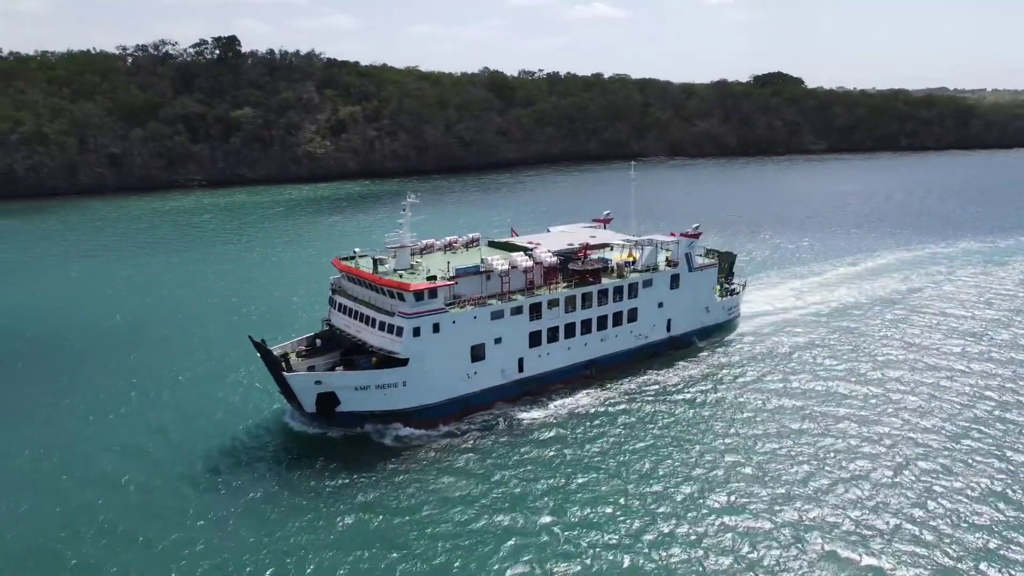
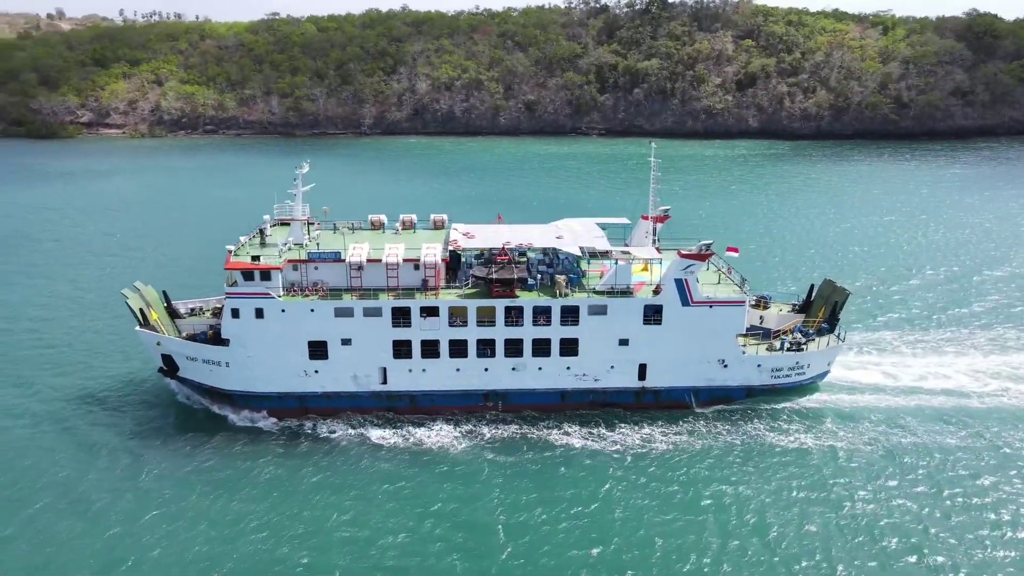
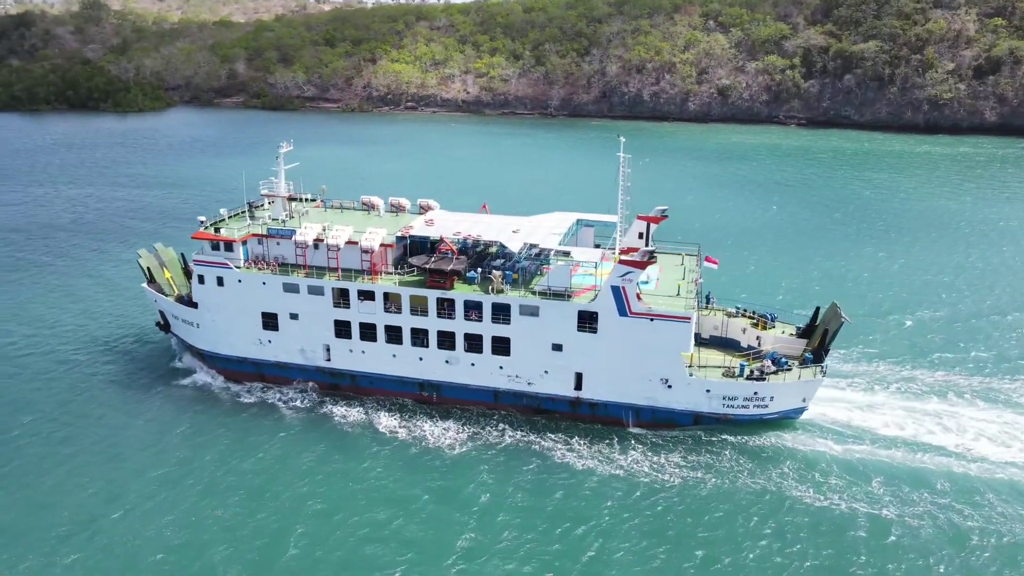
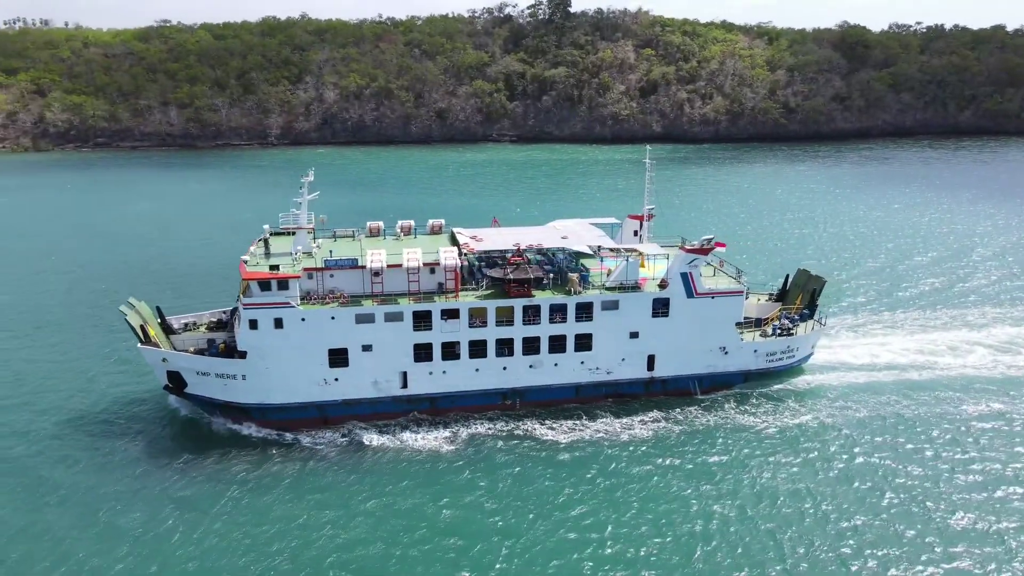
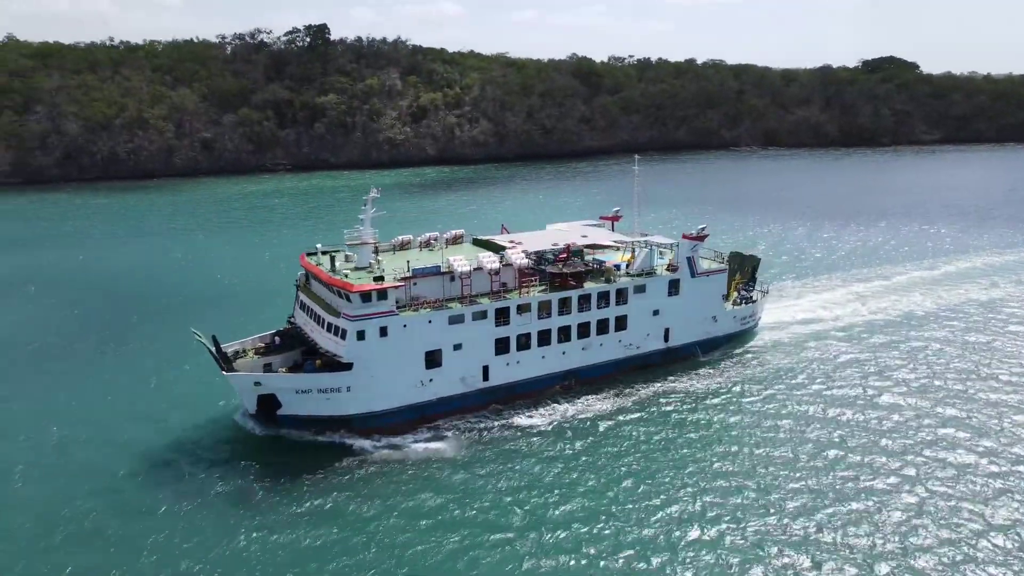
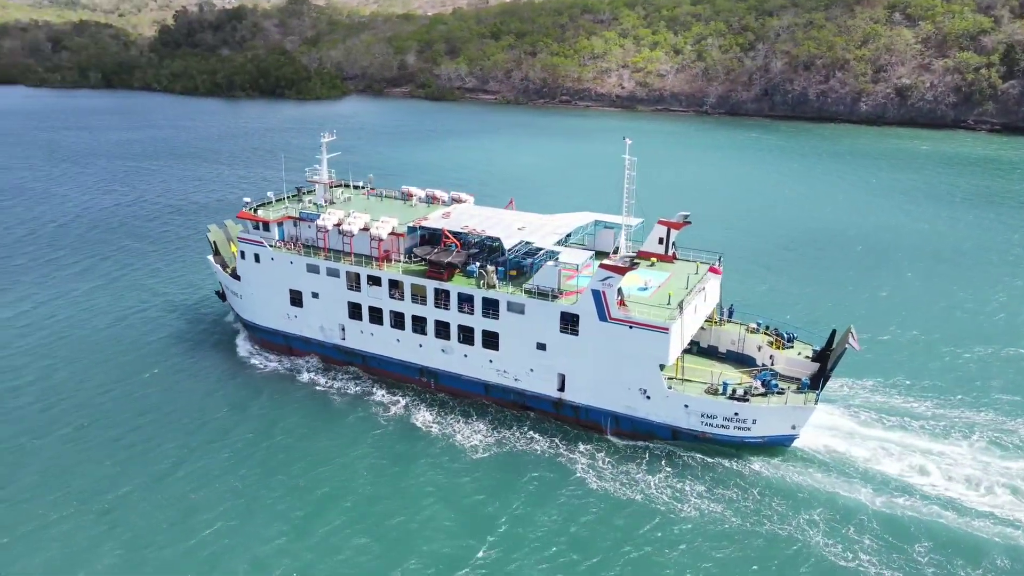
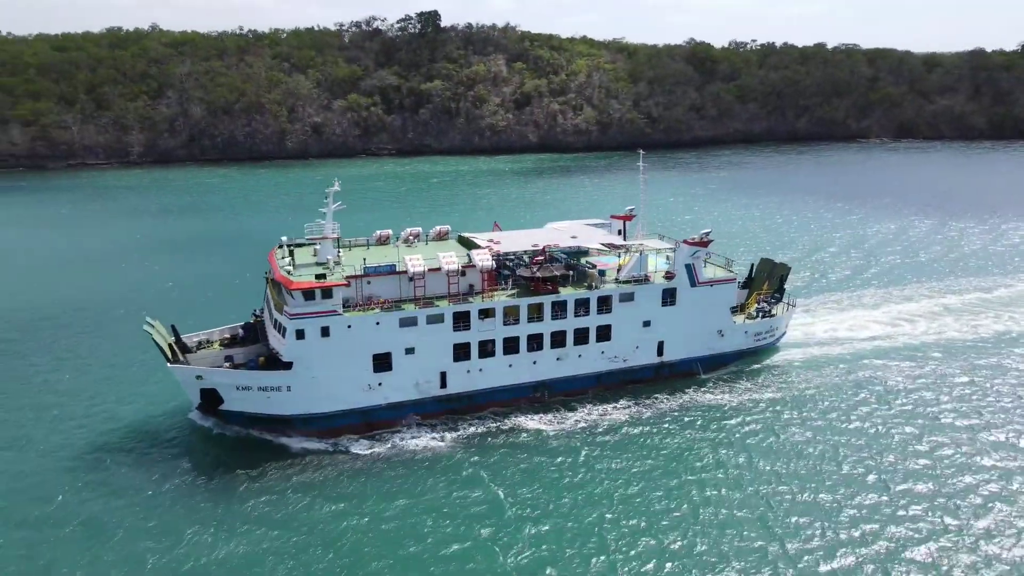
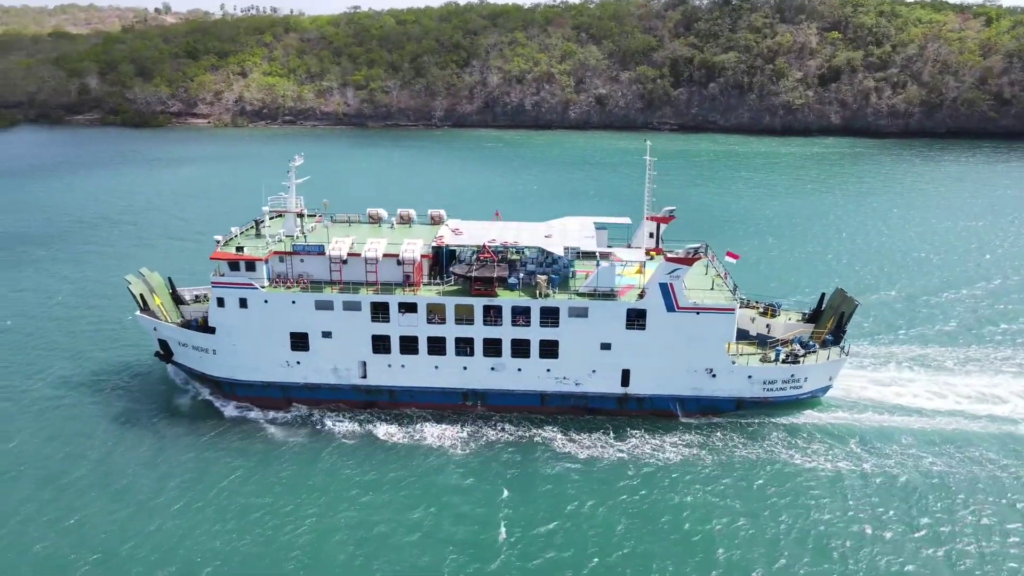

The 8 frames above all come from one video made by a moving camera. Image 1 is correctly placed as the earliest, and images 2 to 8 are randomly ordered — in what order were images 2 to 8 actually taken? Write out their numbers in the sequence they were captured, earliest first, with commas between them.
5, 7, 4, 2, 8, 3, 6
